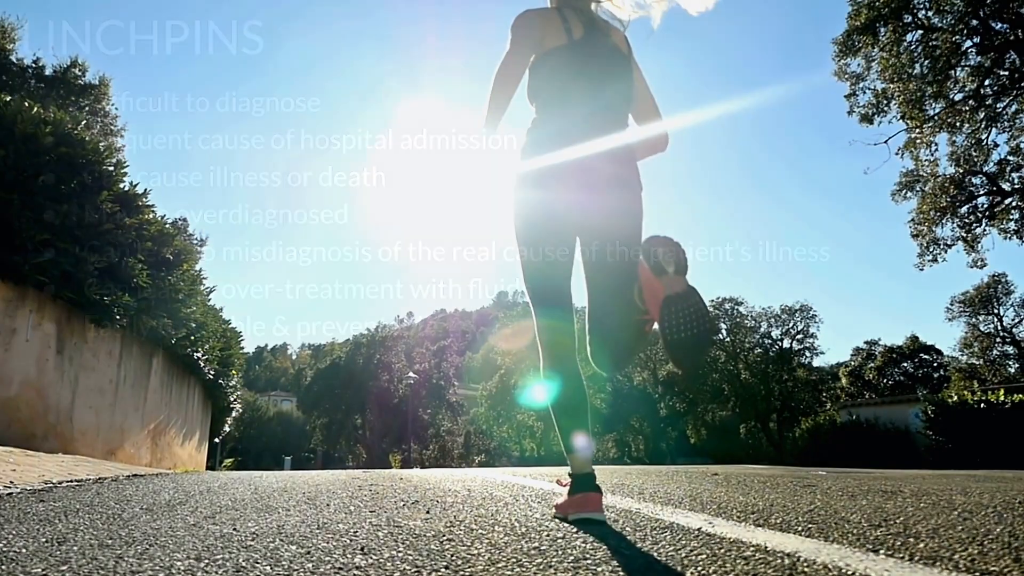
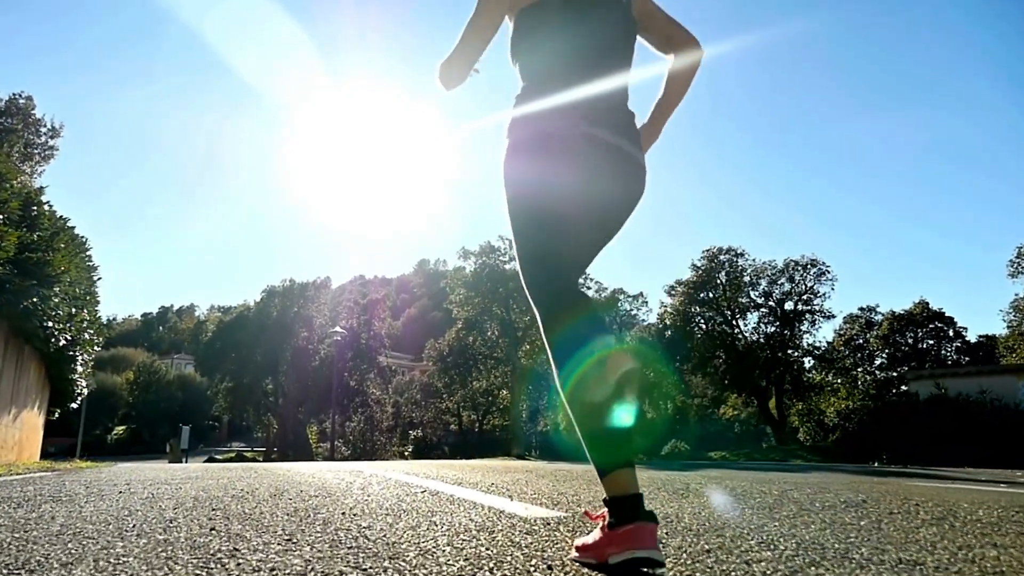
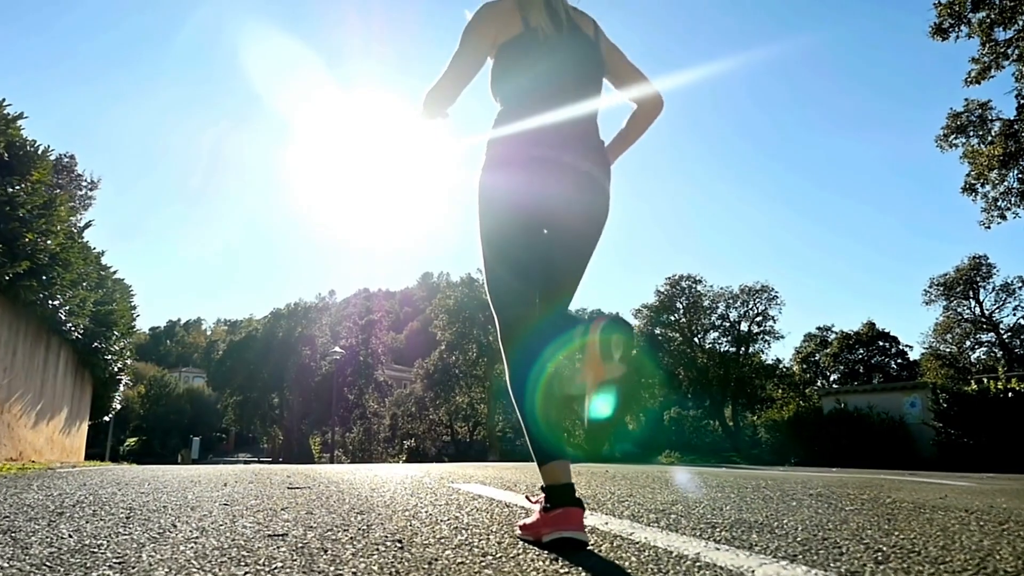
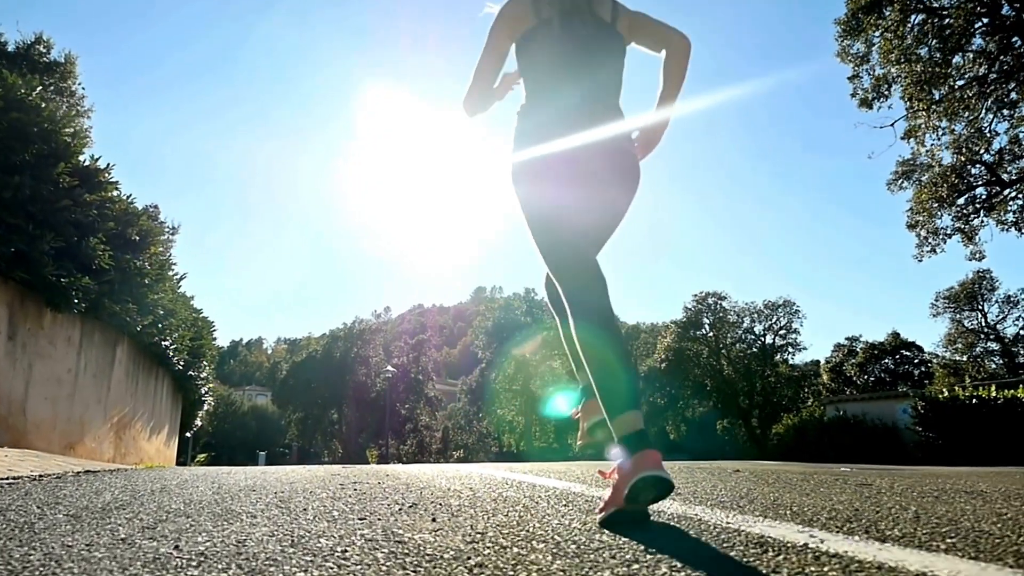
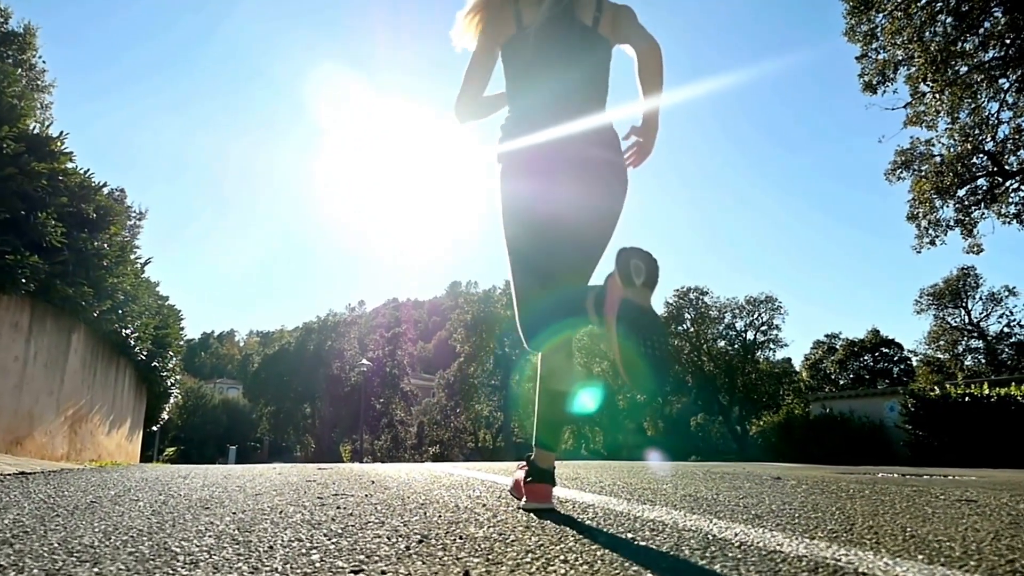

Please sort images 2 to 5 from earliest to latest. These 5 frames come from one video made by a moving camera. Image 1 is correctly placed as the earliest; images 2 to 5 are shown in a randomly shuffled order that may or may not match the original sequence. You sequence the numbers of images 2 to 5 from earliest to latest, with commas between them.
4, 5, 3, 2
